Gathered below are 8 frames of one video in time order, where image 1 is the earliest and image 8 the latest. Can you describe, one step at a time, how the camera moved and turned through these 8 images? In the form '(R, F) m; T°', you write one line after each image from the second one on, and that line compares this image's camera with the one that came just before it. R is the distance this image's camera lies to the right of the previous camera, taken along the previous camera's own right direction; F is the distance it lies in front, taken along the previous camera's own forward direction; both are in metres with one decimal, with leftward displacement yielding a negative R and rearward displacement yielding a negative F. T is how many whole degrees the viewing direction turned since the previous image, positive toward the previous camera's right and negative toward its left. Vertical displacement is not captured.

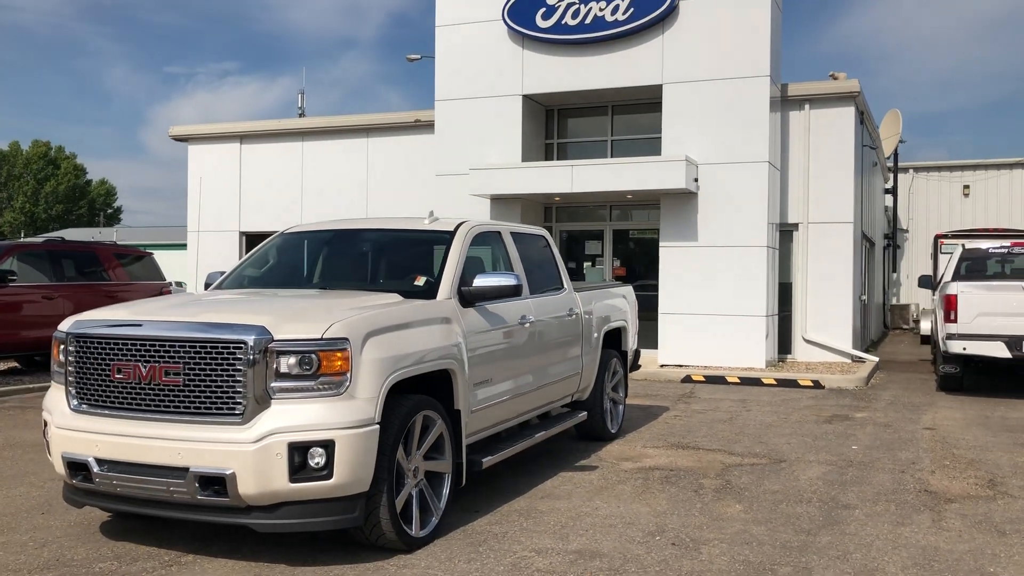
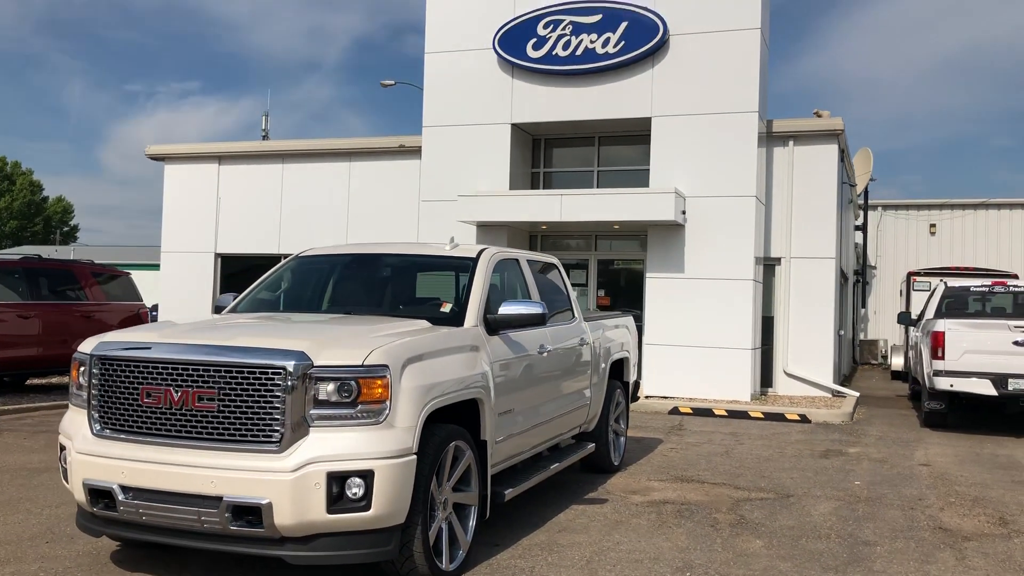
(-0.4, +0.1) m; +2°
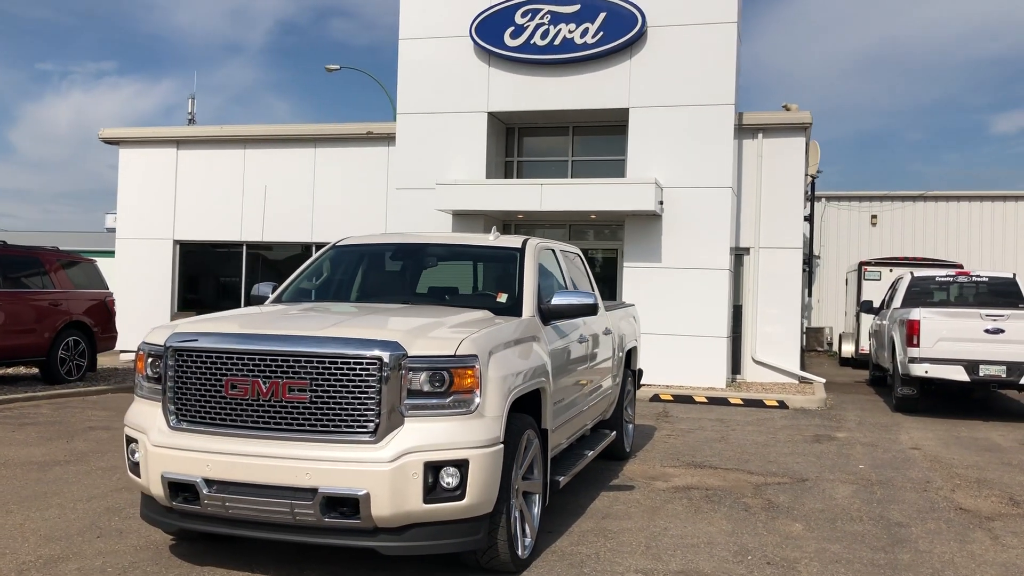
(-0.7, 0.0) m; +4°
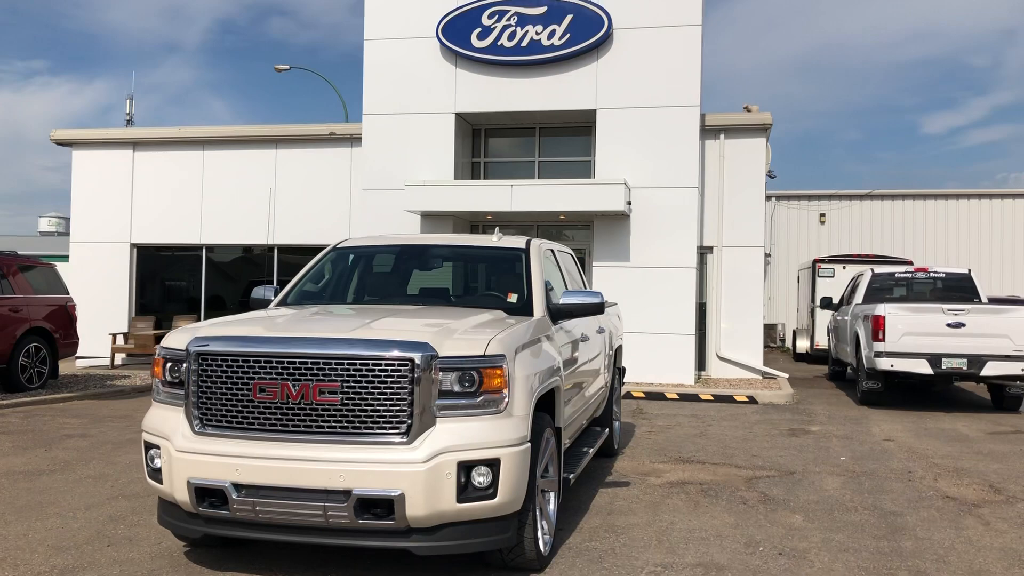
(-0.4, 0.0) m; +3°
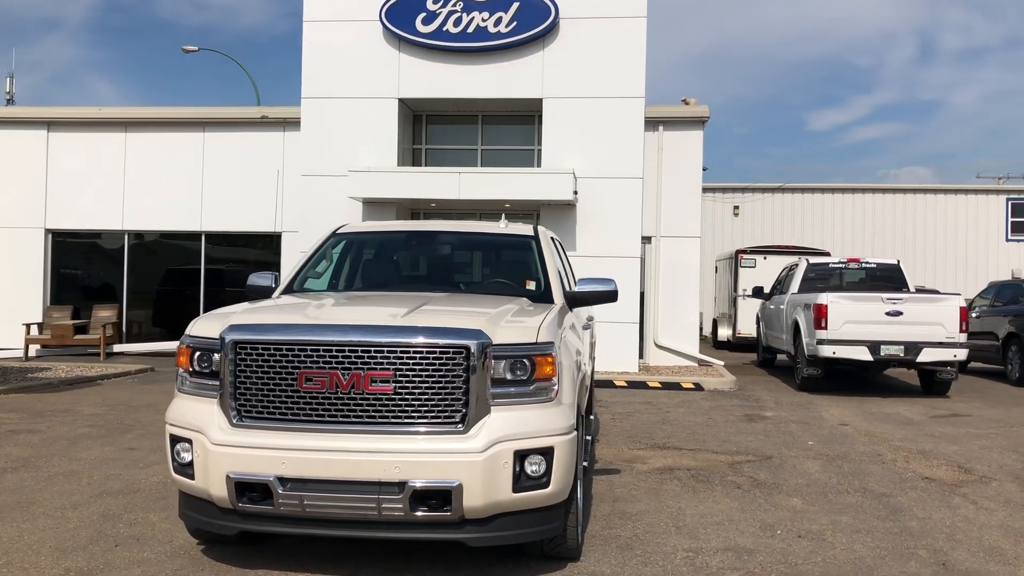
(-0.6, +0.1) m; +6°
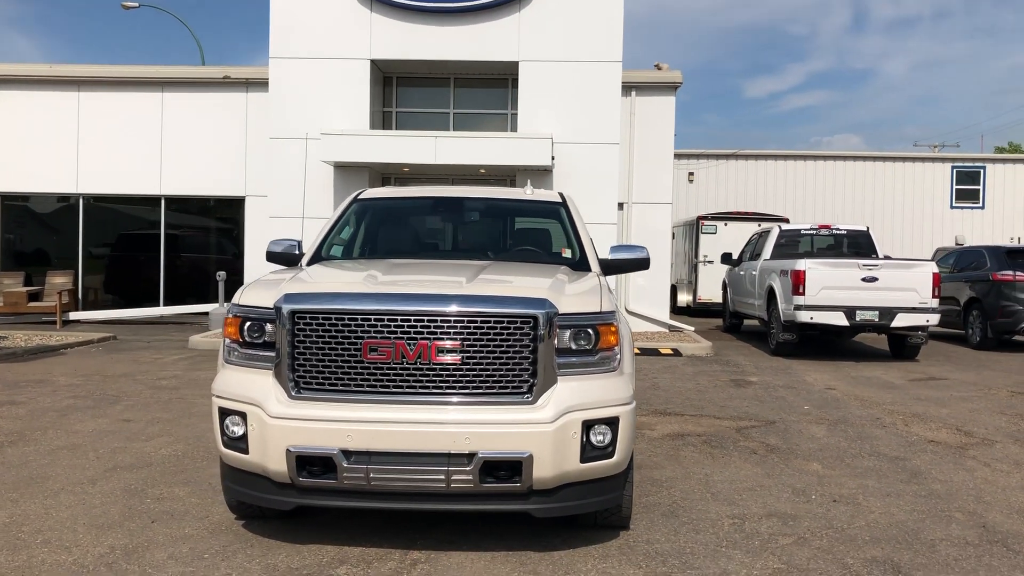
(-0.5, +0.1) m; +4°
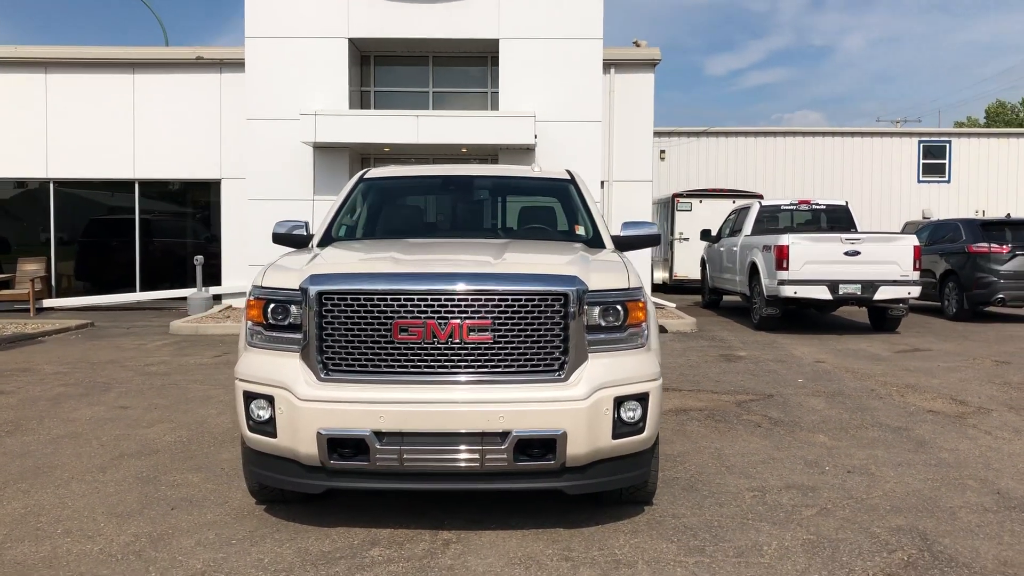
(-0.3, 0.0) m; +2°
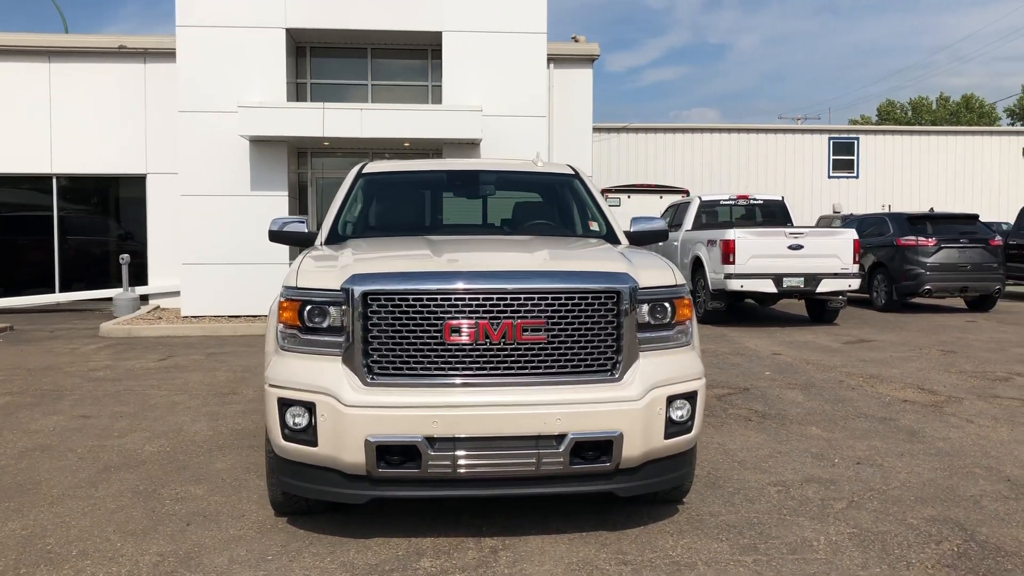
(-0.6, +0.1) m; +6°
